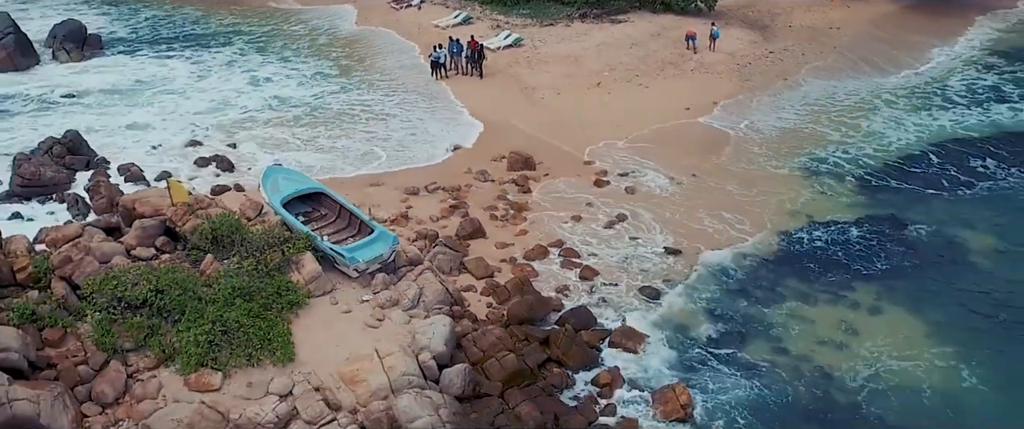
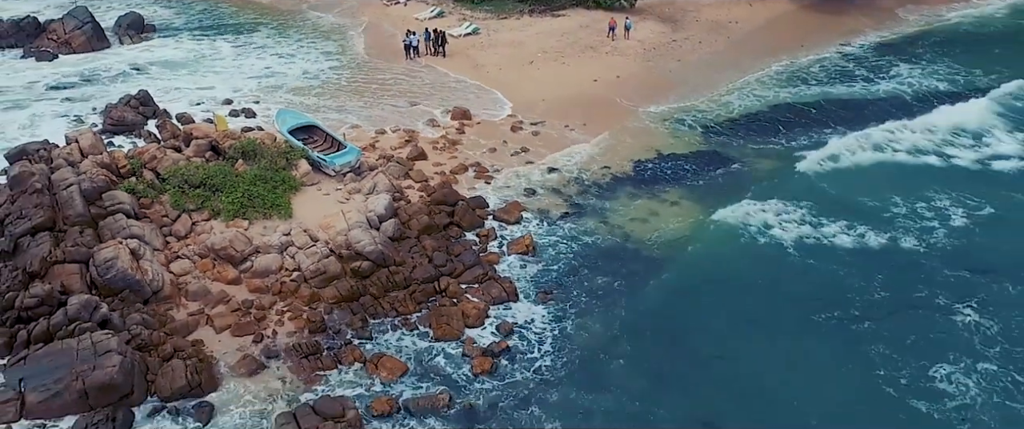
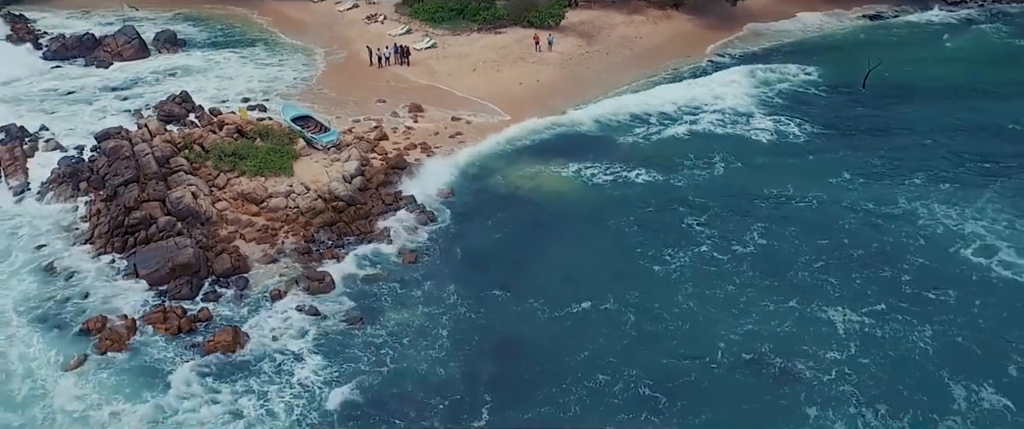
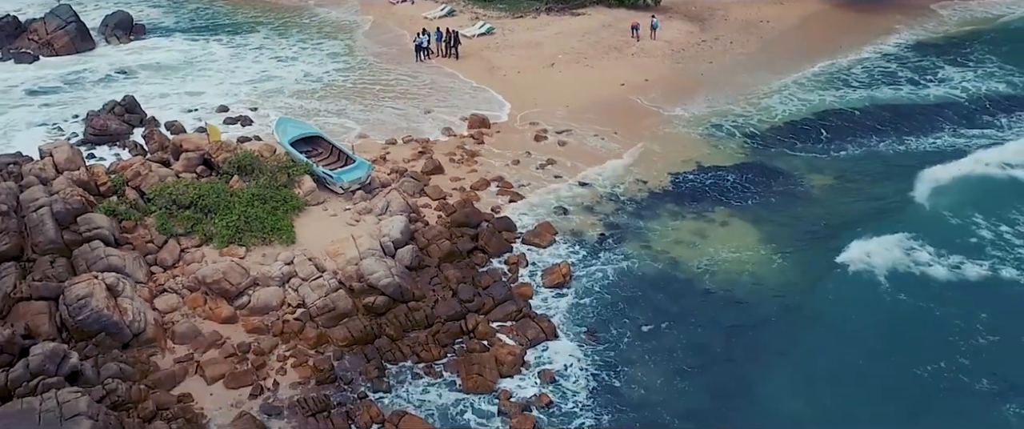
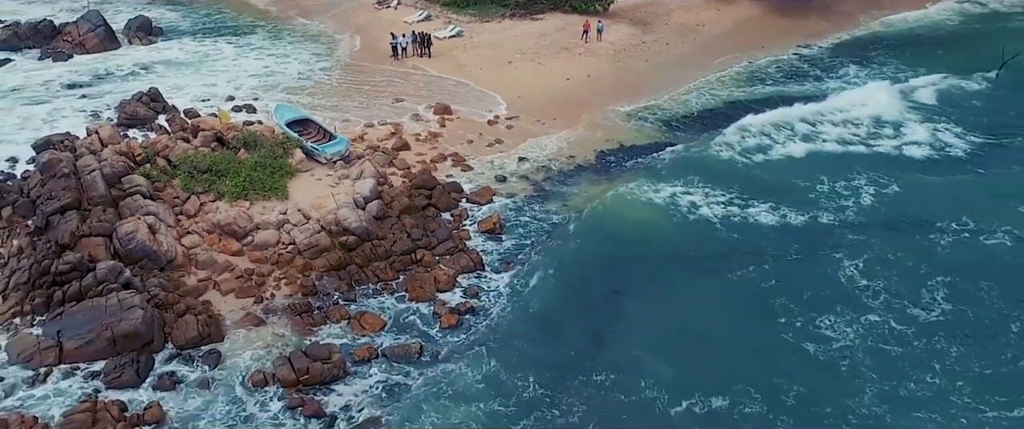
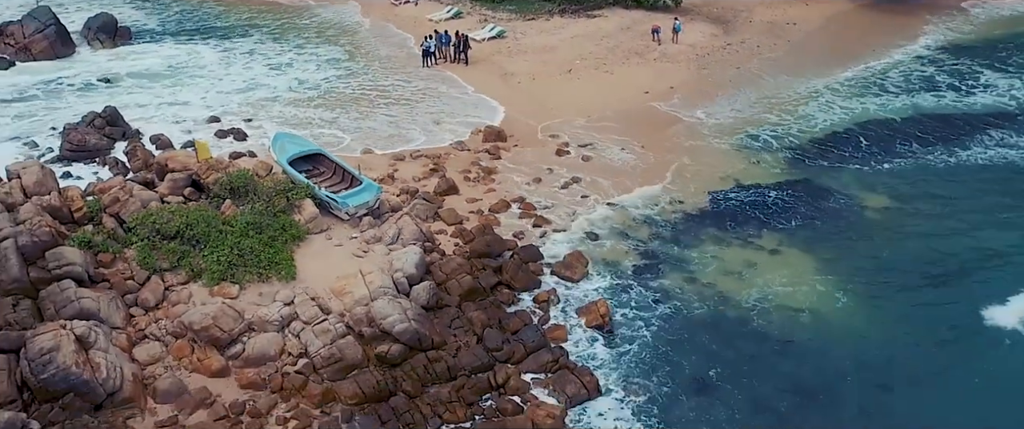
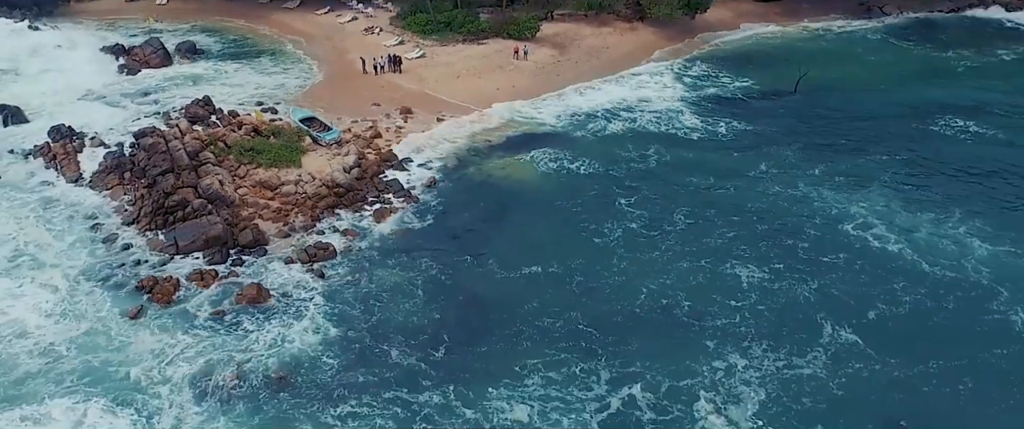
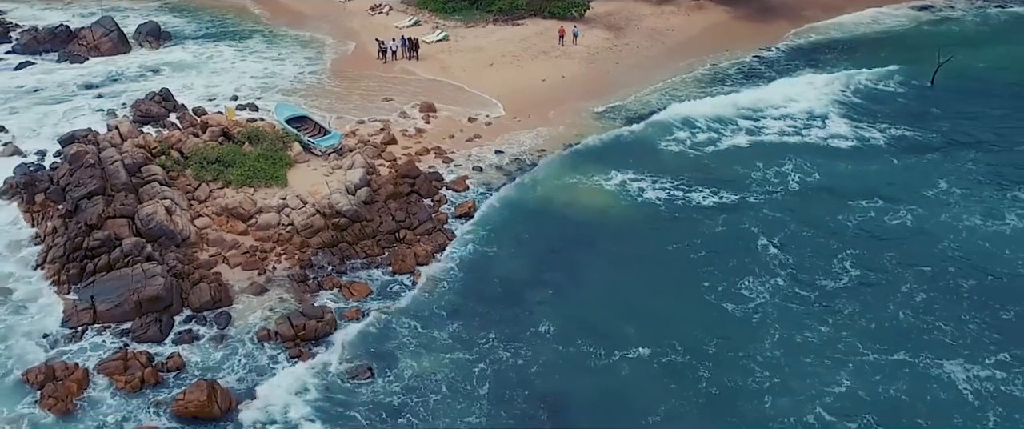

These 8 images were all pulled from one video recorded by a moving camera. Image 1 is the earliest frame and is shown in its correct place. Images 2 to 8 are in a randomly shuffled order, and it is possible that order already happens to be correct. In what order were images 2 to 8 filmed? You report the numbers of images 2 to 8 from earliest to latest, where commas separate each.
6, 4, 2, 5, 8, 3, 7
